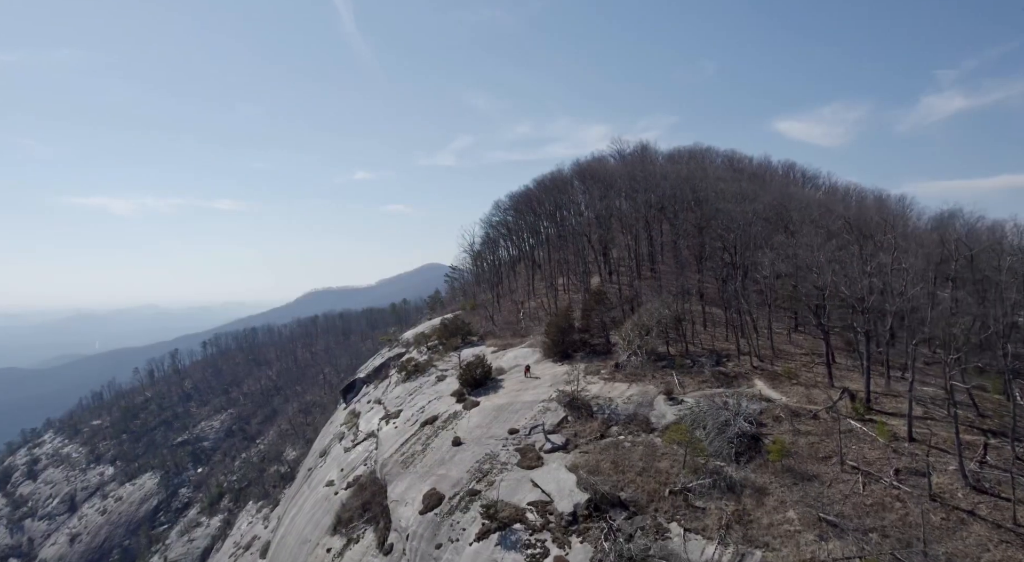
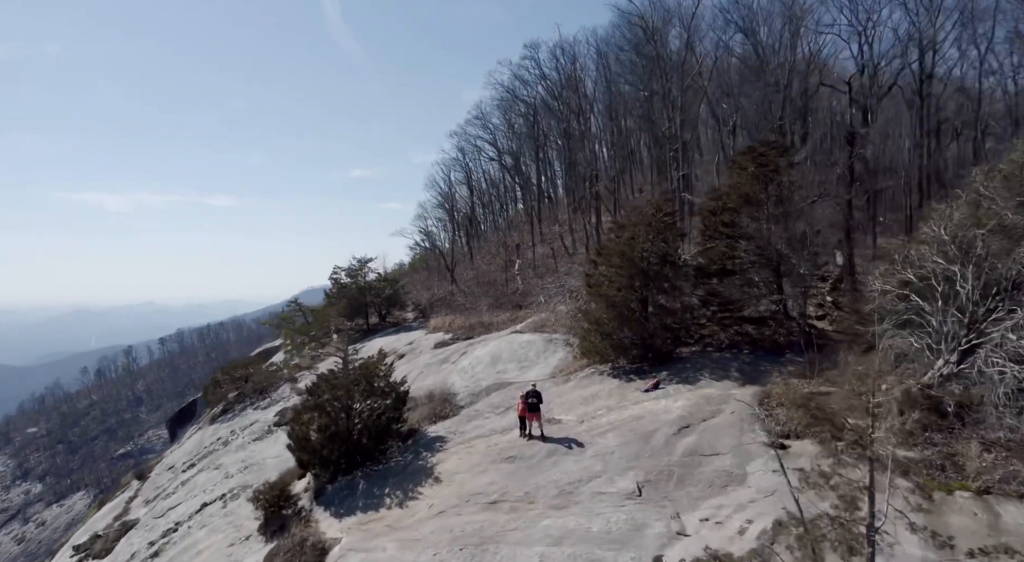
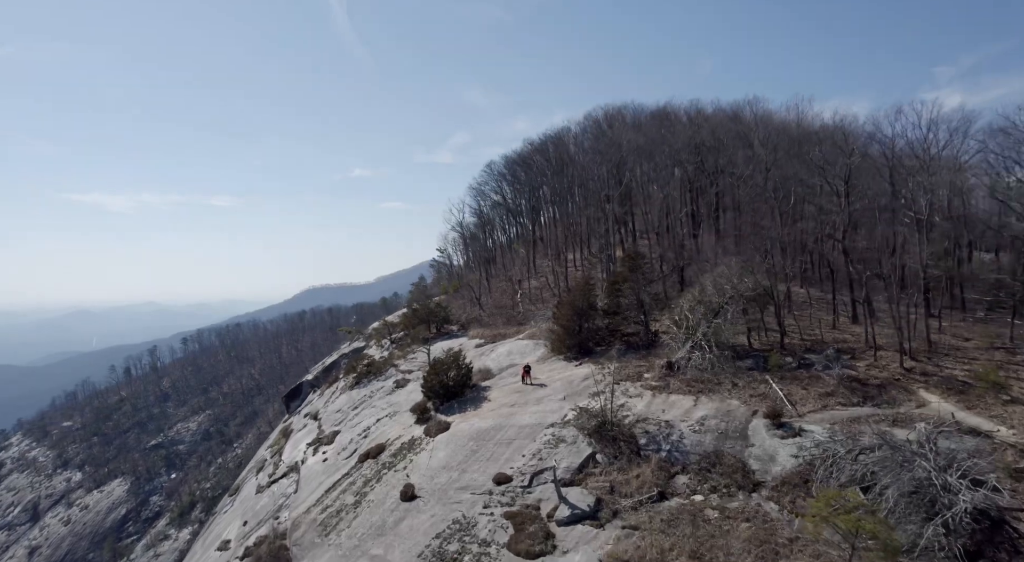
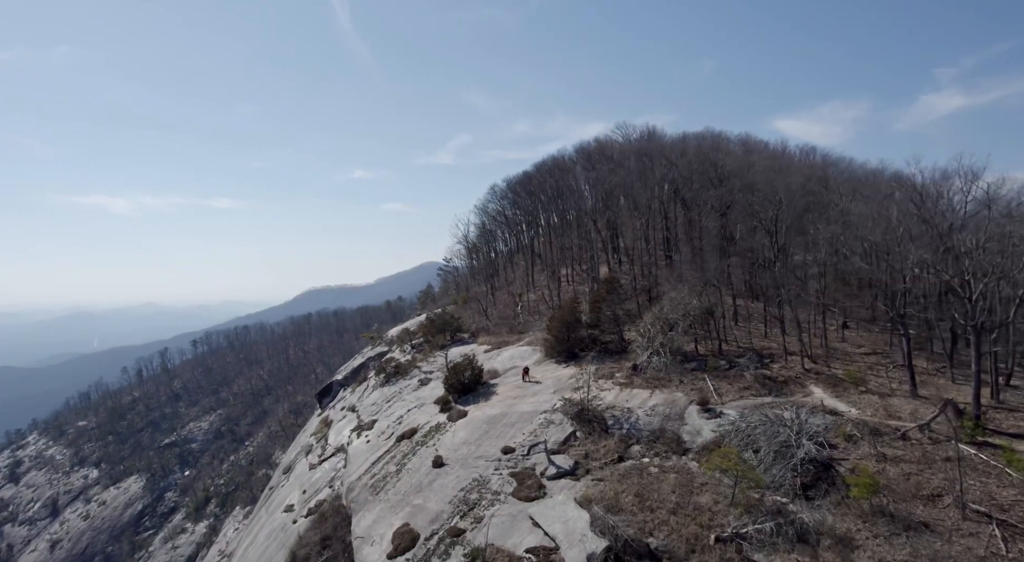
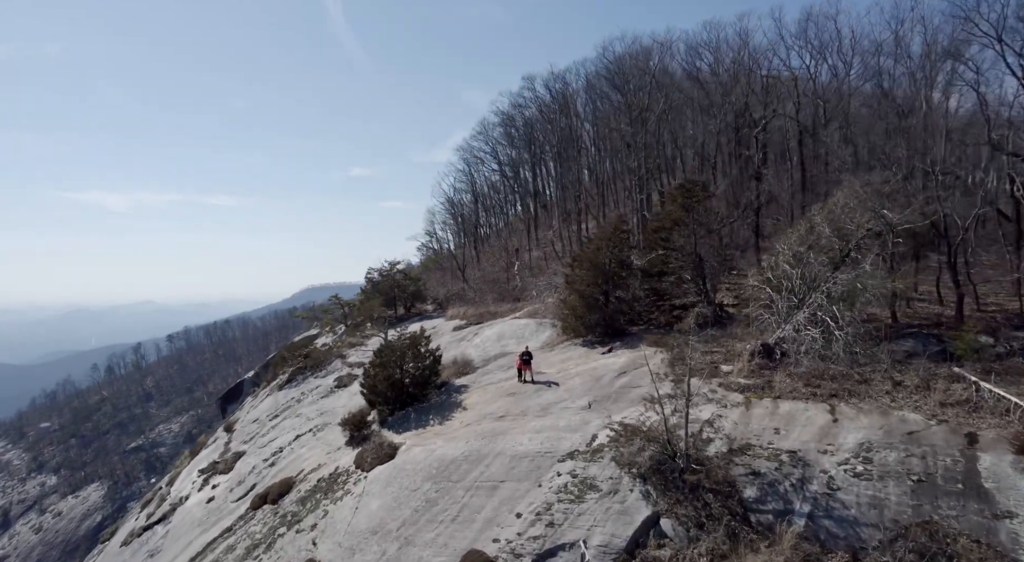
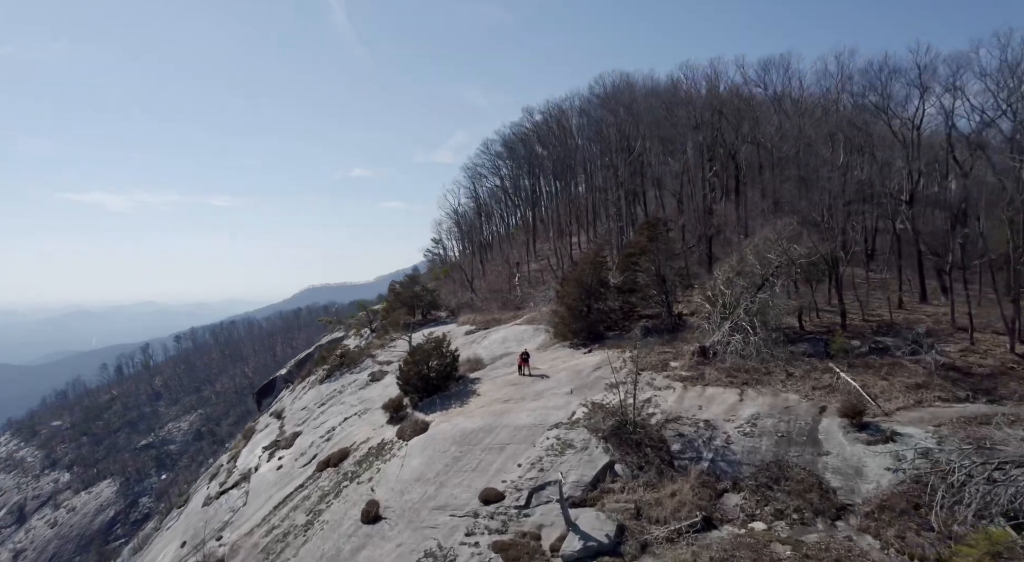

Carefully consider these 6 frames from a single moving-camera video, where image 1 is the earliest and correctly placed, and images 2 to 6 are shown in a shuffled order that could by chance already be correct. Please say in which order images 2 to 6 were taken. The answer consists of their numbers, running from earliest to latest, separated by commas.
4, 3, 6, 5, 2
